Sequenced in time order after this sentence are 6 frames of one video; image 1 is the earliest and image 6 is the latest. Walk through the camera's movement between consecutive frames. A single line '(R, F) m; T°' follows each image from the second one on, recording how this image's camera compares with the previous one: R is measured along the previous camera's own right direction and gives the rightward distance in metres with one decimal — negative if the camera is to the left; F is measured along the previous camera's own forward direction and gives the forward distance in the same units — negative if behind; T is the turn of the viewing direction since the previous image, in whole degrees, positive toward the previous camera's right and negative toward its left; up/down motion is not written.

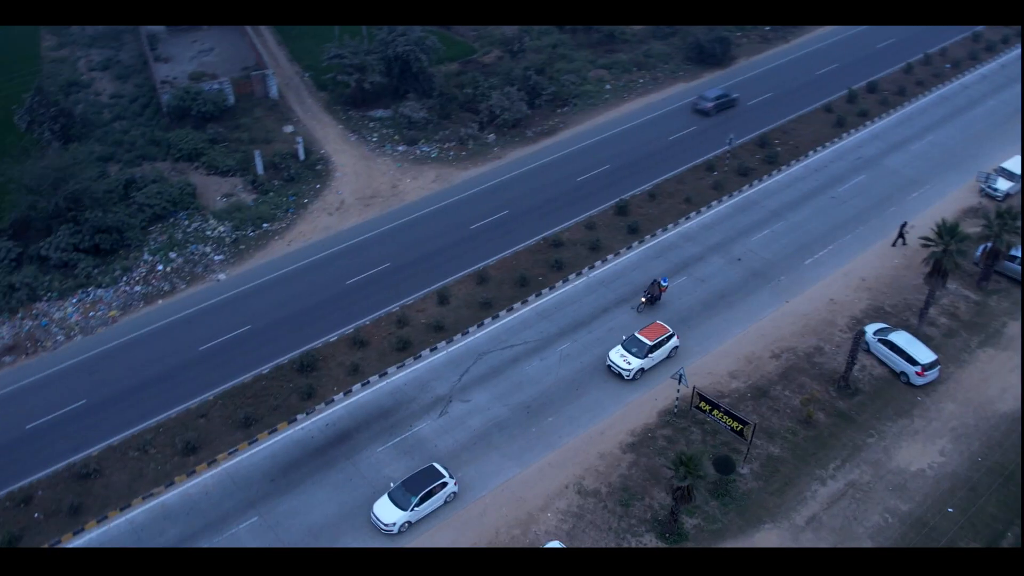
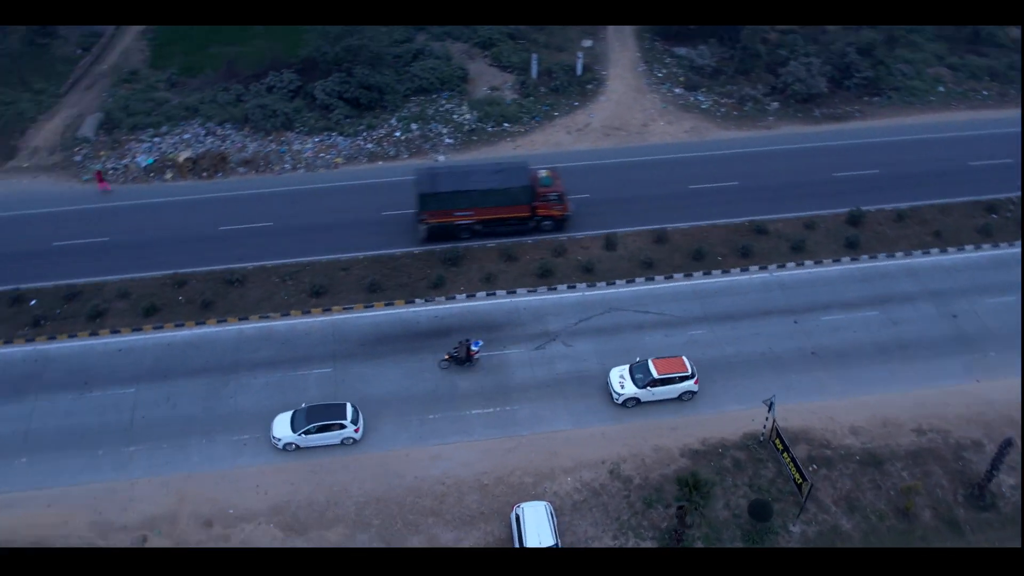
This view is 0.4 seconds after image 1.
(+7.9, +2.2) m; -23°
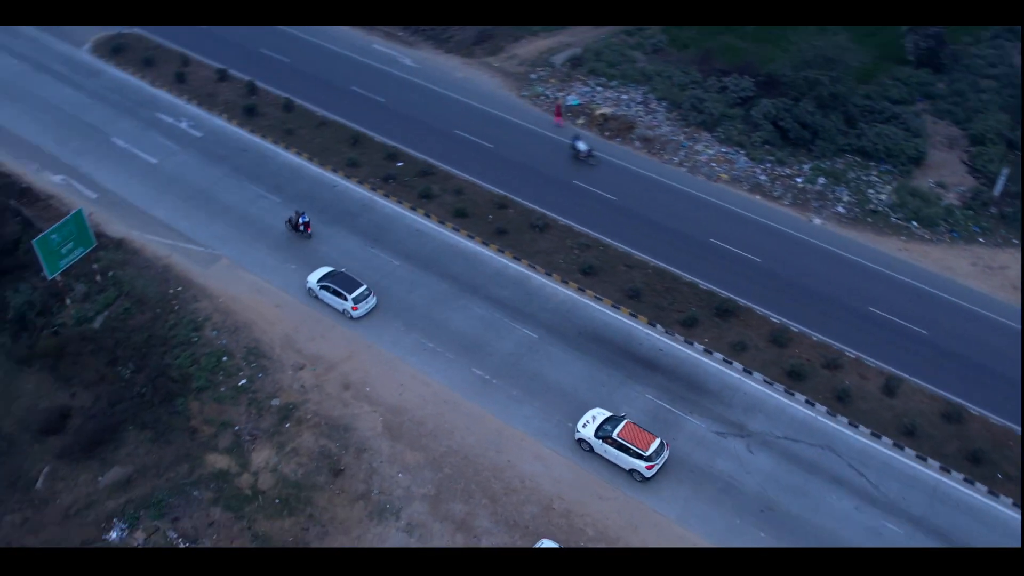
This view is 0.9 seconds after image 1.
(+9.2, +3.6) m; -33°
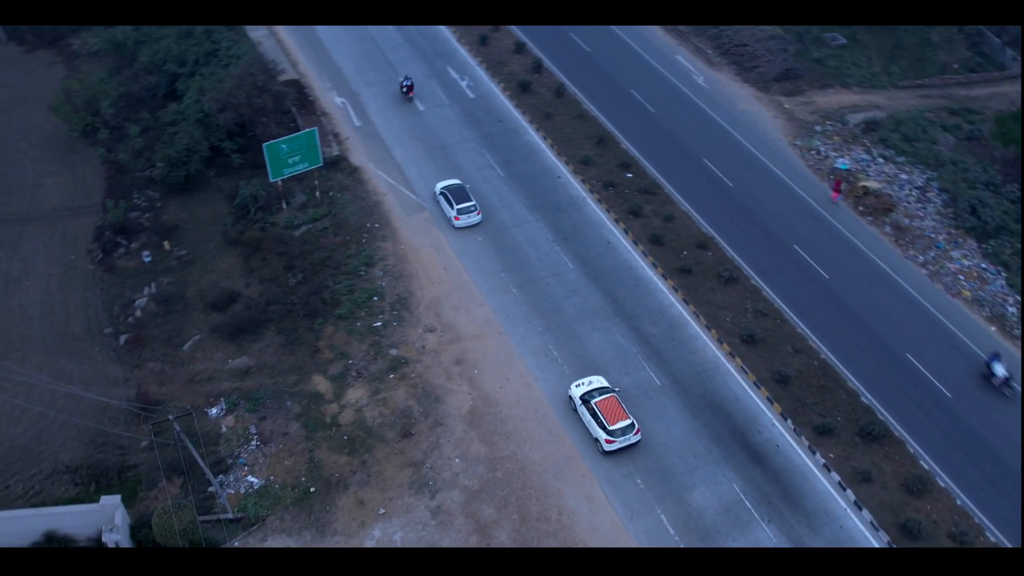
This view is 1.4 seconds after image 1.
(+6.3, +1.7) m; -22°
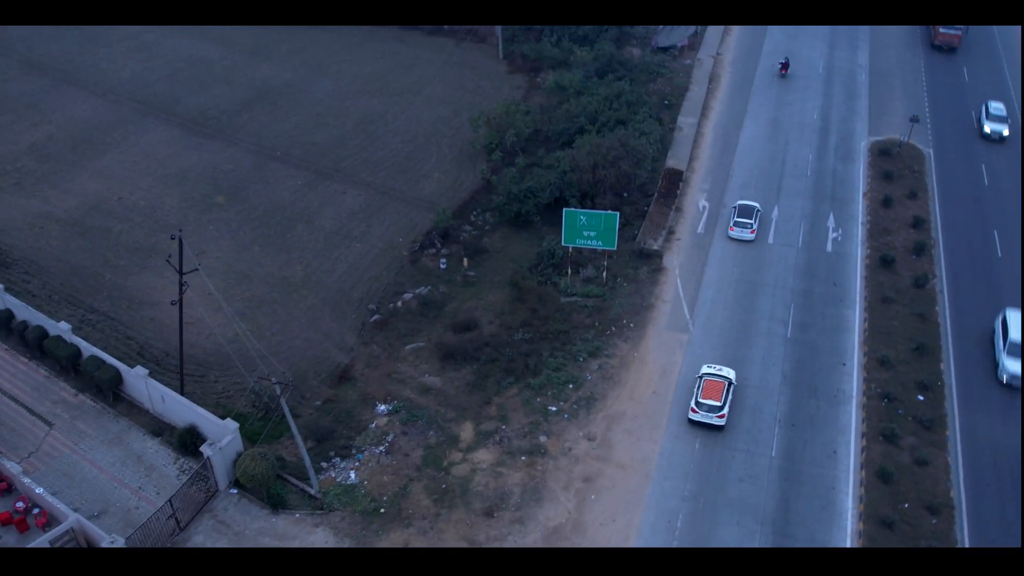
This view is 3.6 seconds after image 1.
(+9.0, +3.3) m; -32°
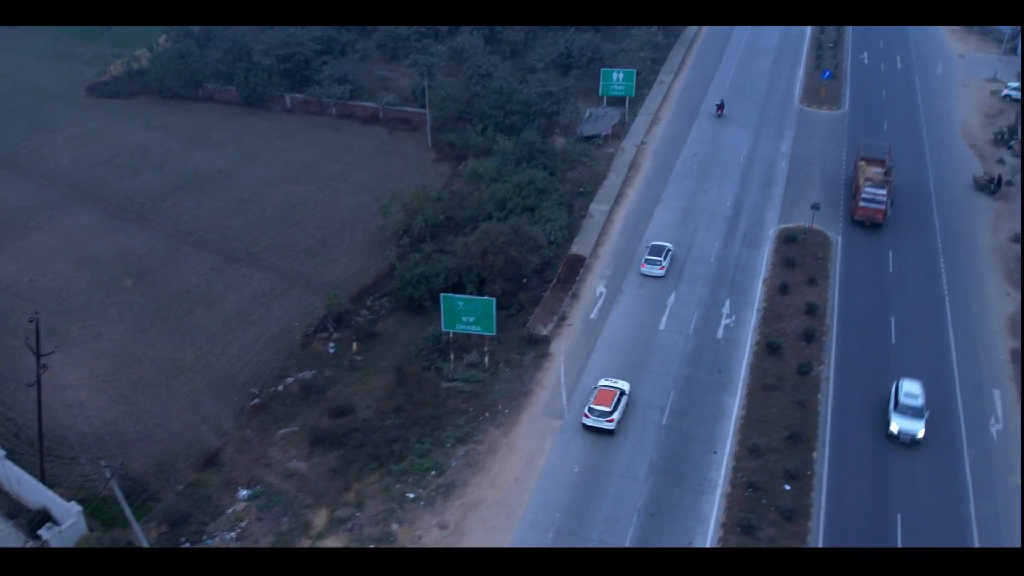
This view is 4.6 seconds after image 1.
(+4.5, +0.1) m; -1°
